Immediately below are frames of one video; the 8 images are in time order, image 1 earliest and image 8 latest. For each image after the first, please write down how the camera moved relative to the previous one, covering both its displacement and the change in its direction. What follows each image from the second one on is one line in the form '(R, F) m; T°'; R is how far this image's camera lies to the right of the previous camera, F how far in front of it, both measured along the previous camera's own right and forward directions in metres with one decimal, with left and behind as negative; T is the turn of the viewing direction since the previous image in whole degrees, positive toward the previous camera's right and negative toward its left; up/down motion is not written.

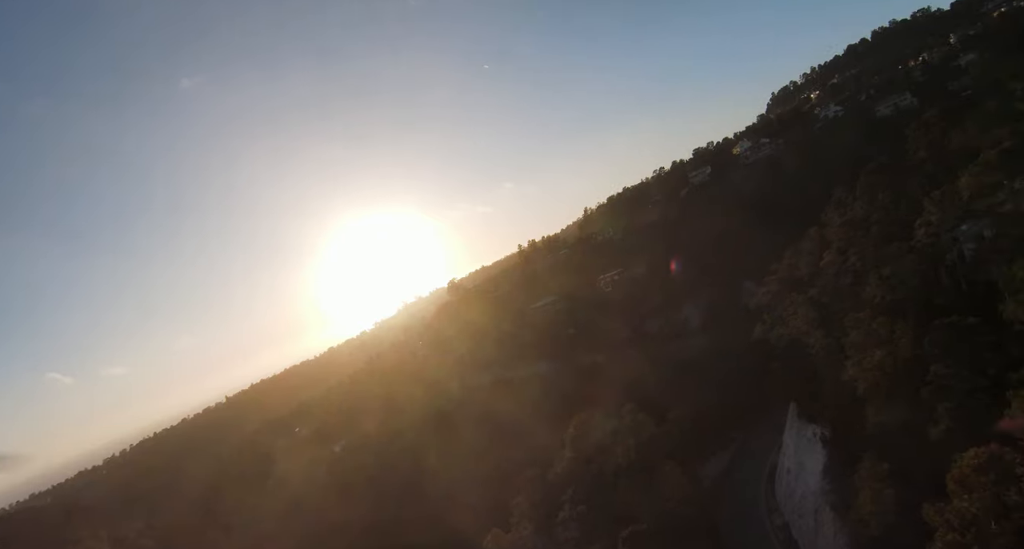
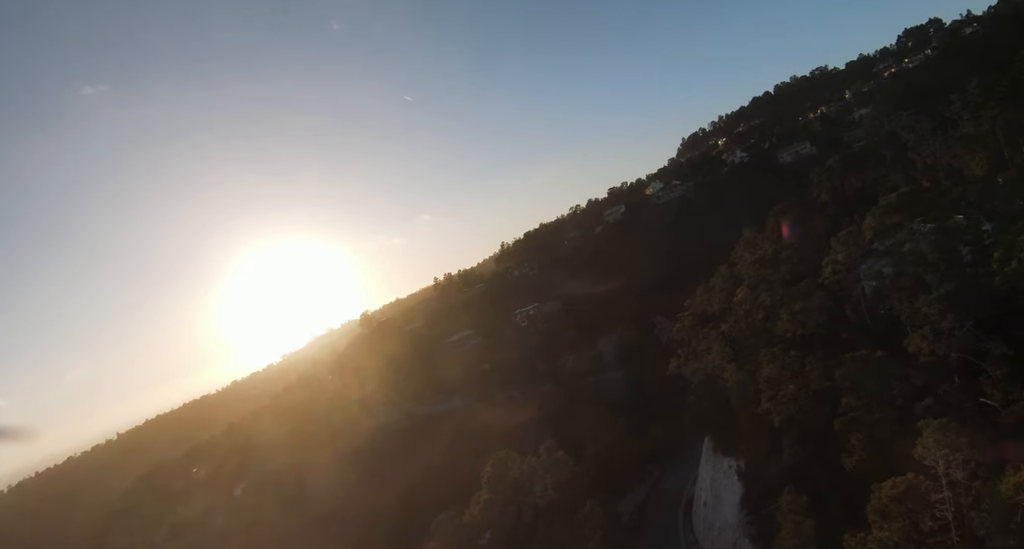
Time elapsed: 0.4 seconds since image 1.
(-0.2, +0.7) m; +8°
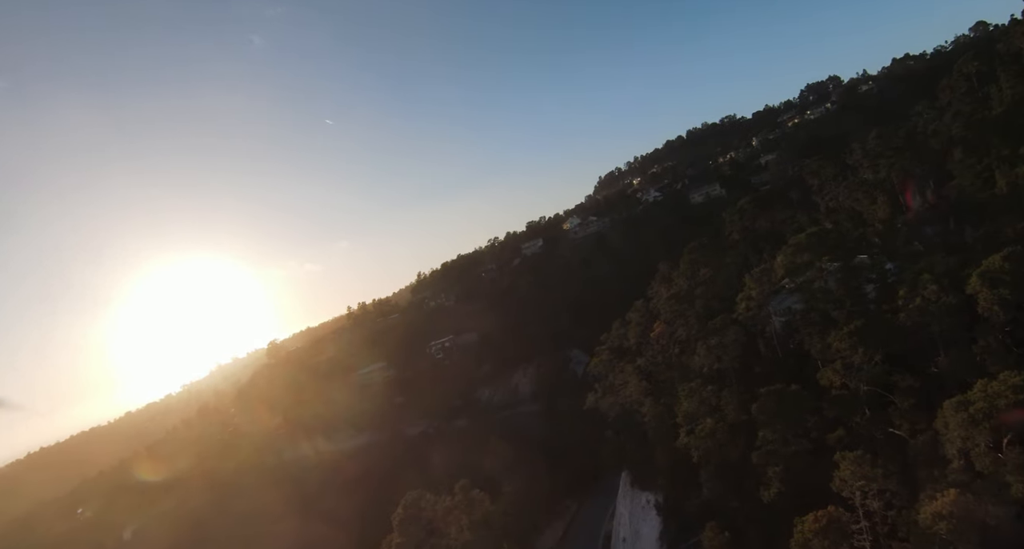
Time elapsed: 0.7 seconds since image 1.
(-0.2, +0.6) m; +8°
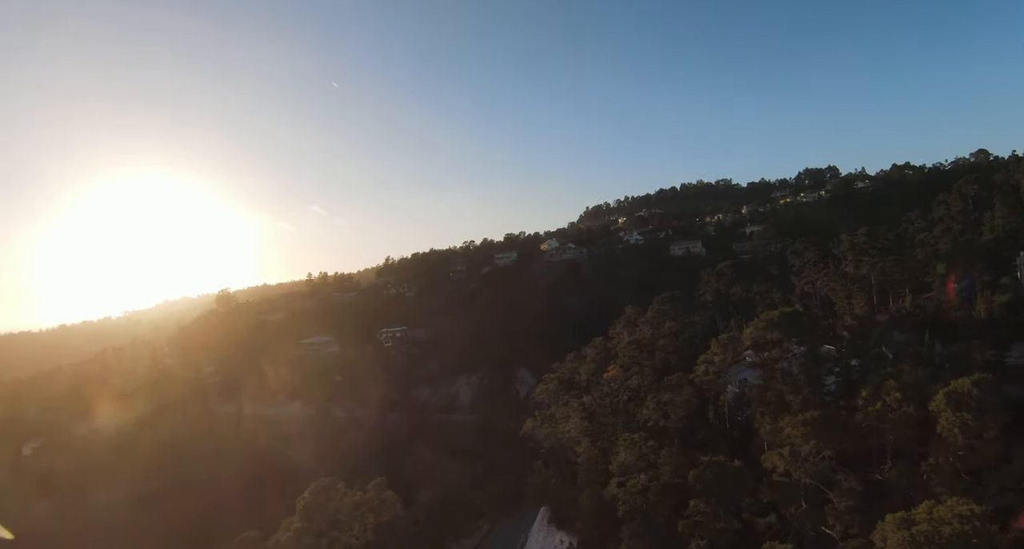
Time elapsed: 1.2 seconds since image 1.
(0.0, +0.7) m; +3°
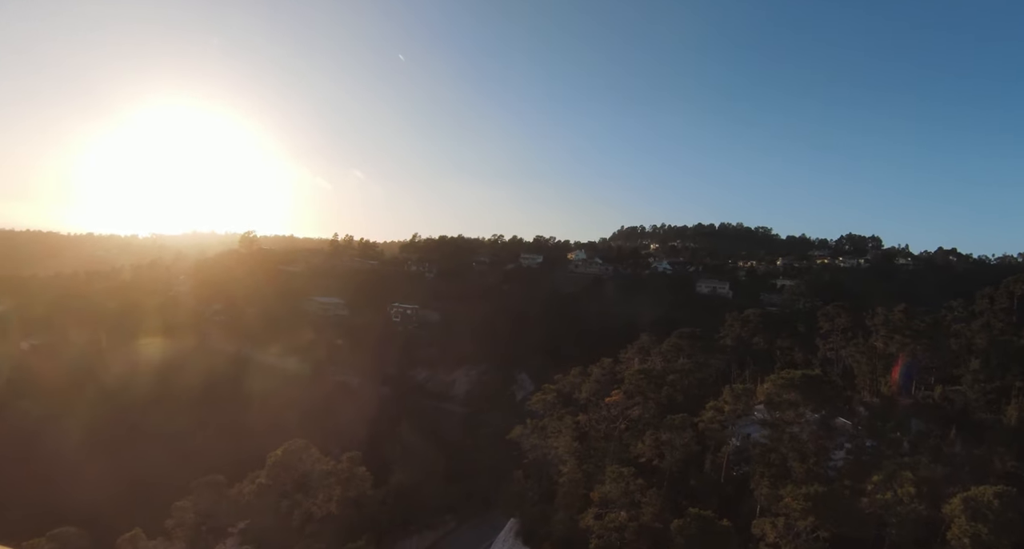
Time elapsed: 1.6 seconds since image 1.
(+0.1, +0.8) m; -2°
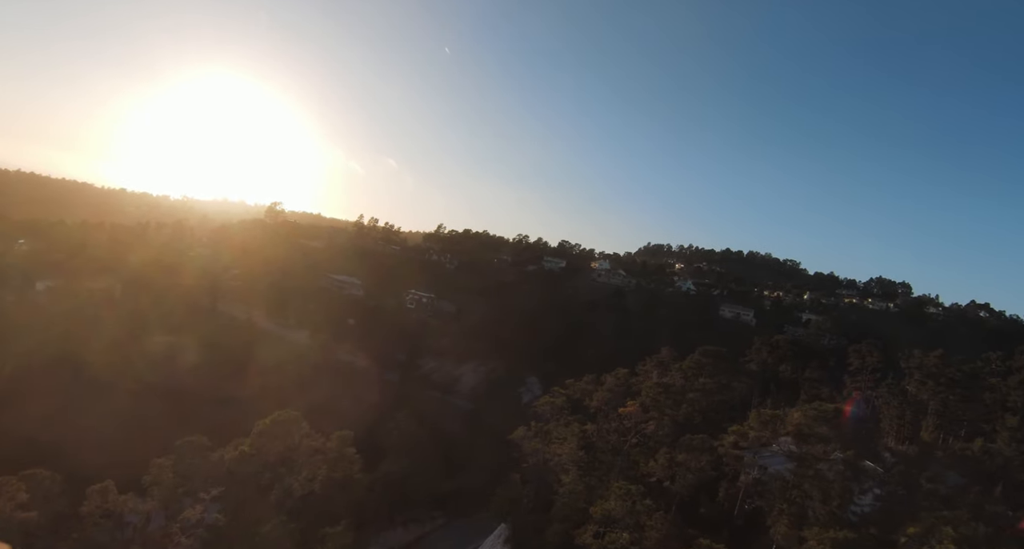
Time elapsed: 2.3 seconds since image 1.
(0.0, +1.3) m; -2°
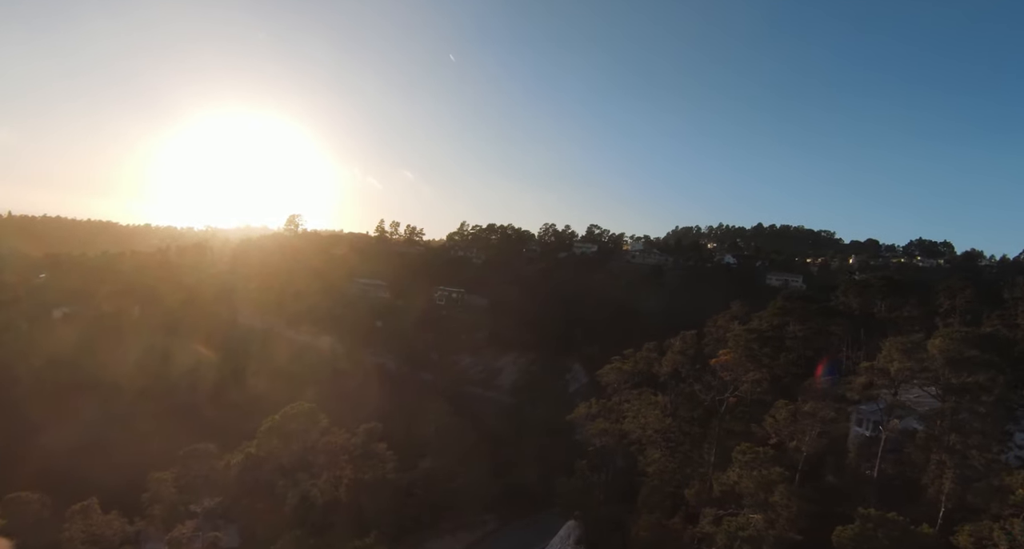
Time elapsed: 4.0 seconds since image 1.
(-0.6, +3.4) m; -3°
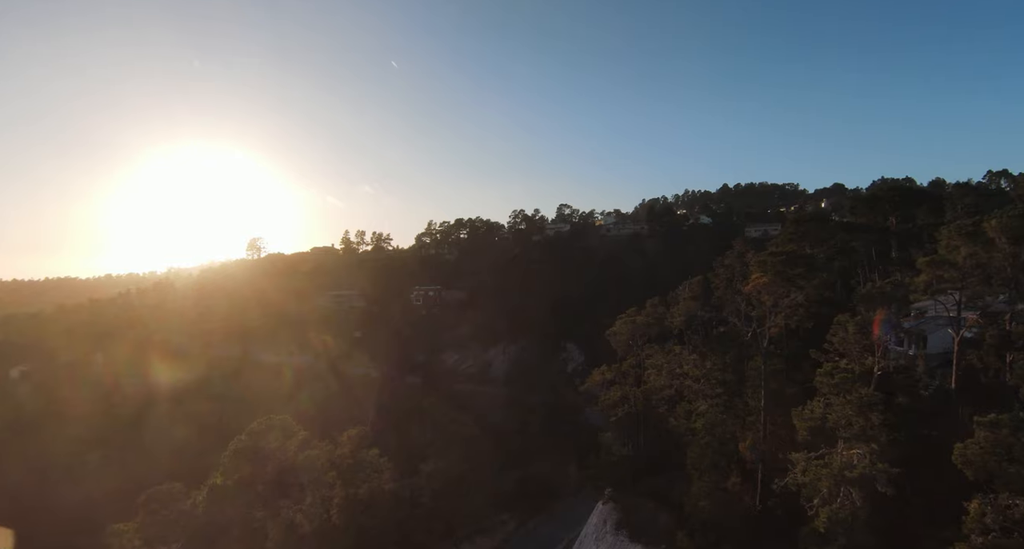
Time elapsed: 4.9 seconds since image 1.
(-0.3, +2.2) m; +2°
